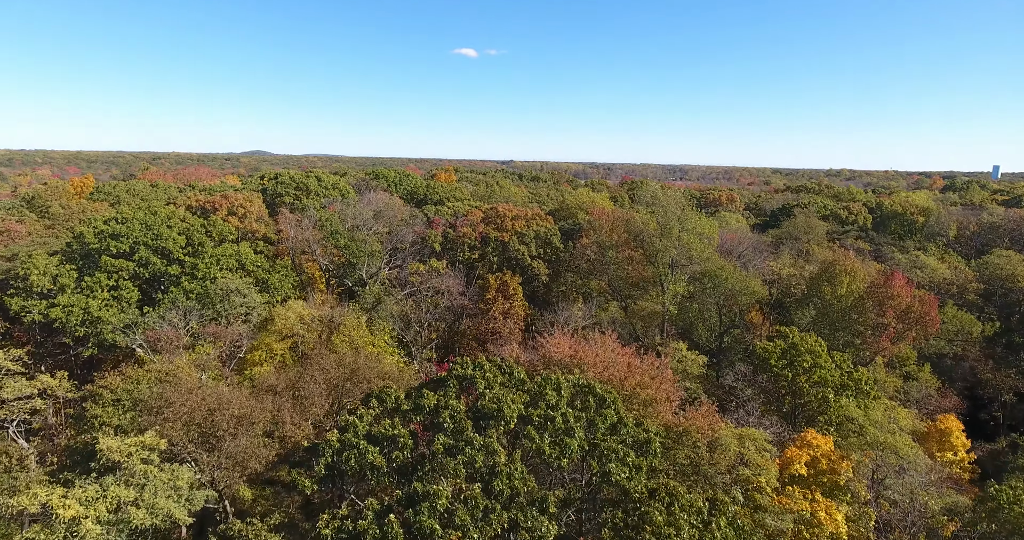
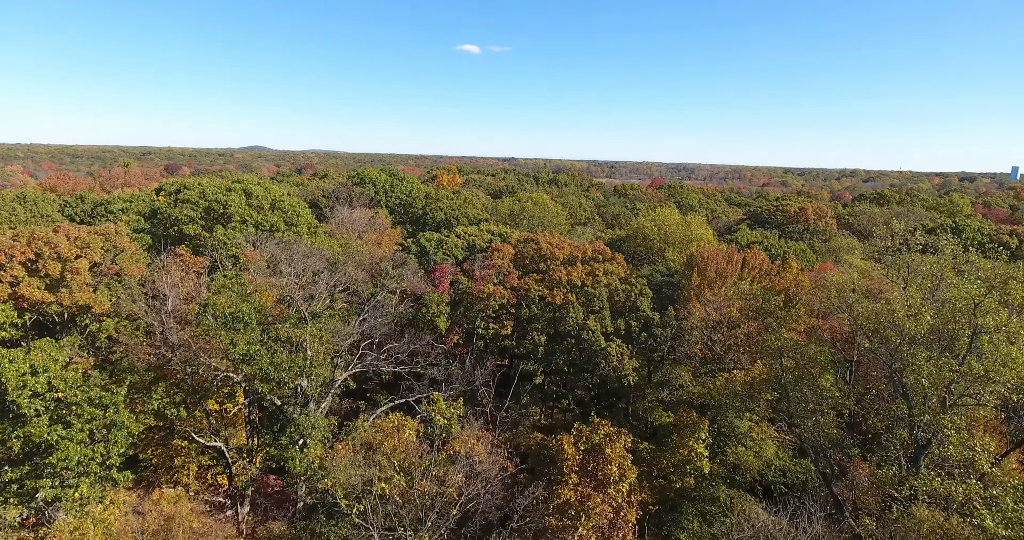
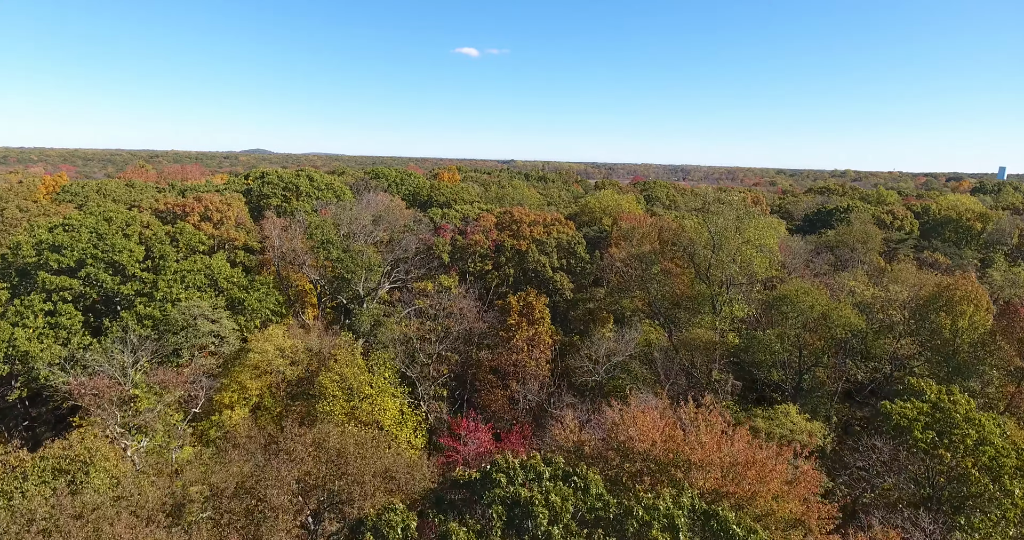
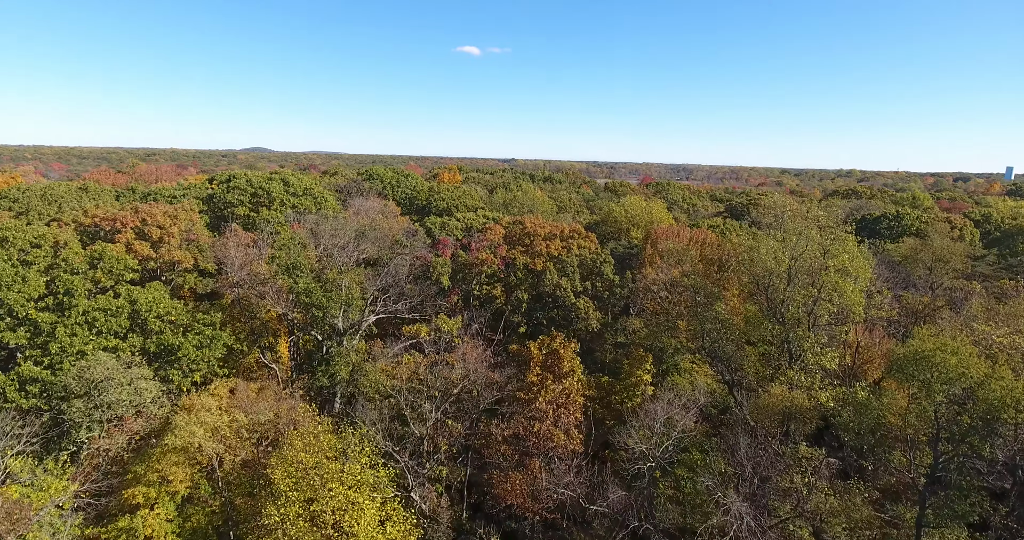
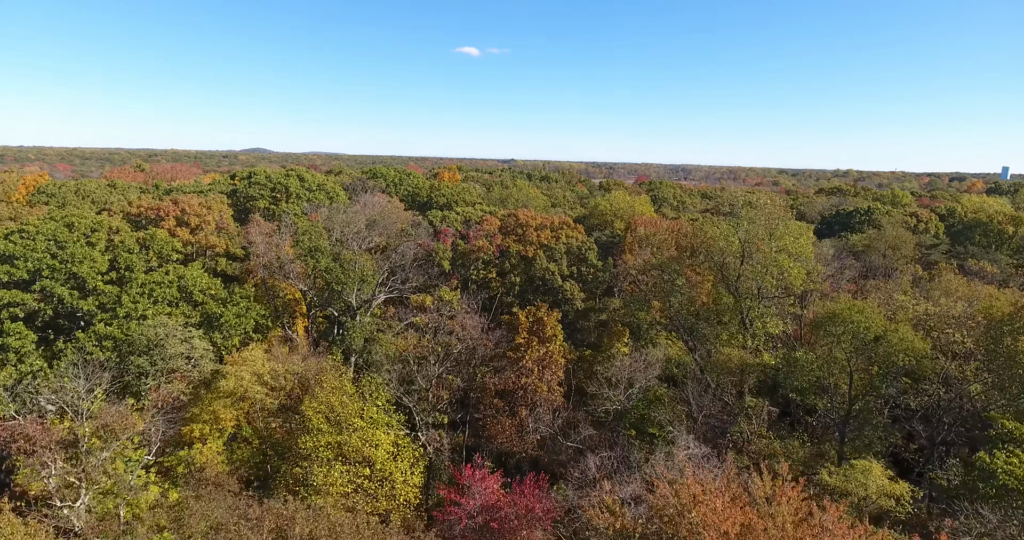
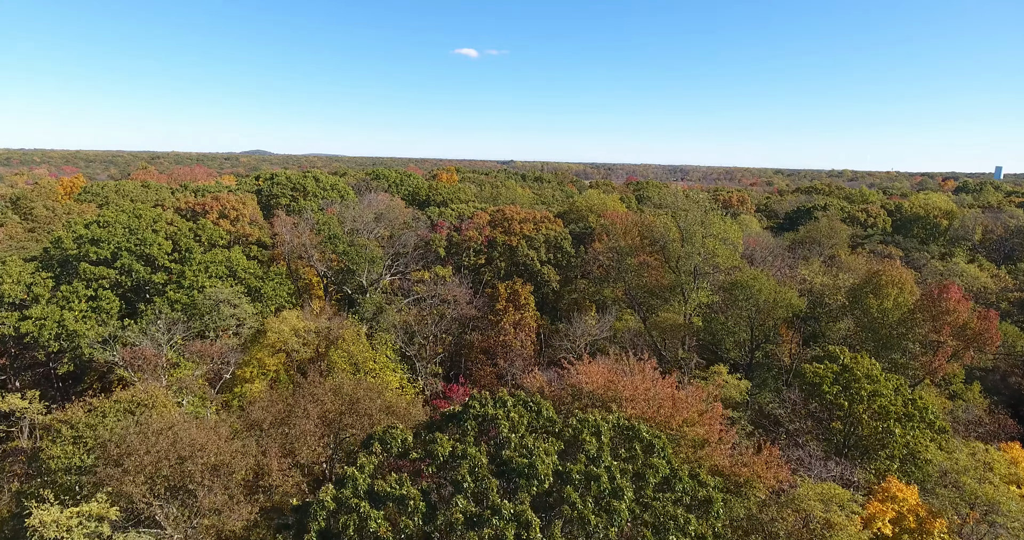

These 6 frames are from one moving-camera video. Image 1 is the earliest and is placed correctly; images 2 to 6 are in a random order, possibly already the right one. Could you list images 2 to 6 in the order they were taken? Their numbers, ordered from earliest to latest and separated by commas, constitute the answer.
6, 3, 5, 4, 2
